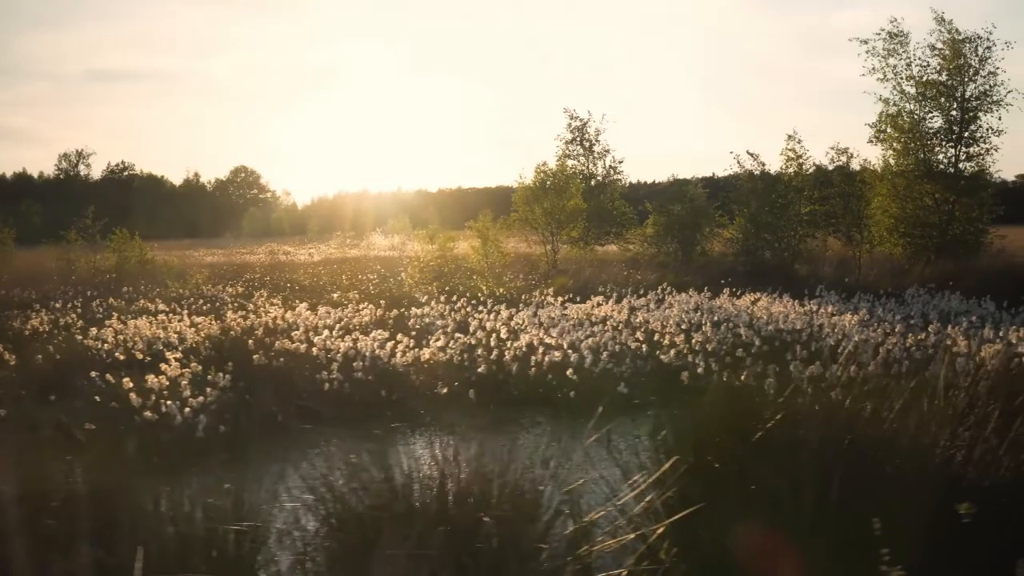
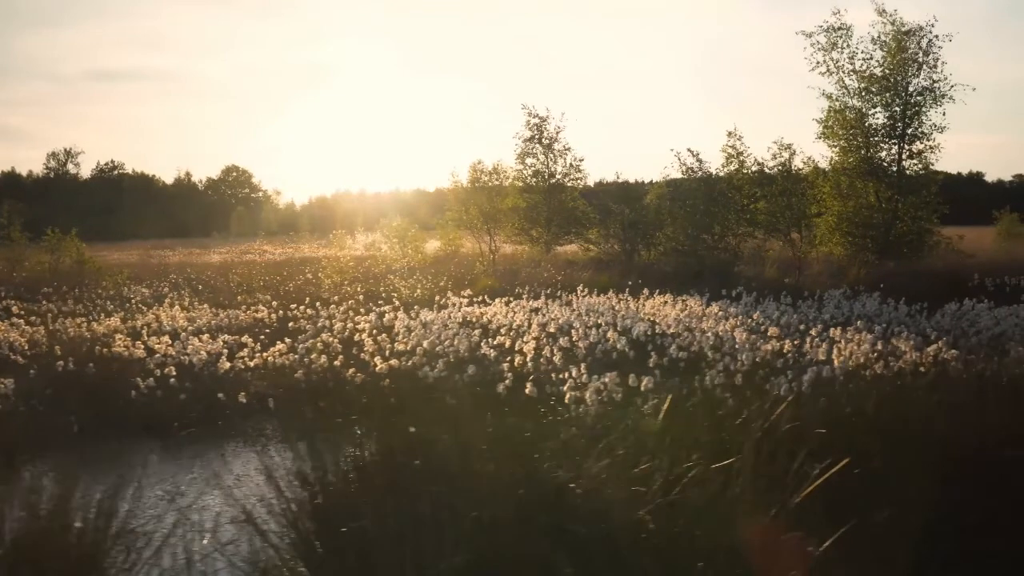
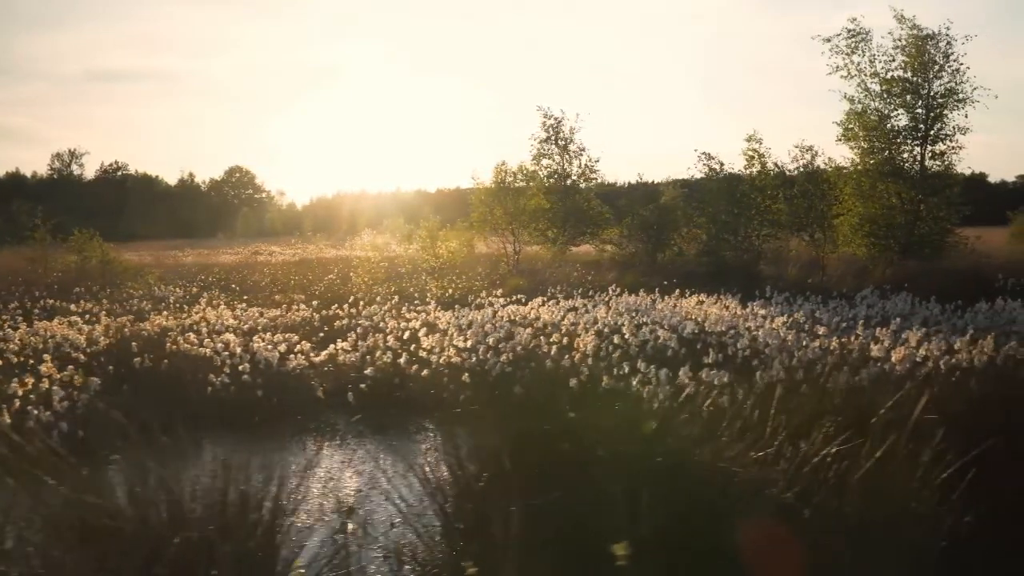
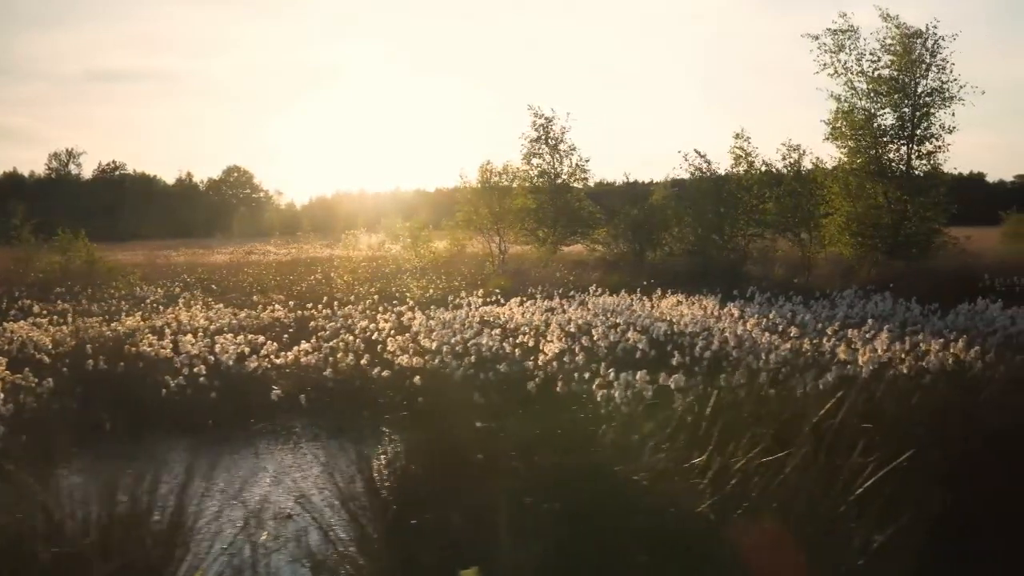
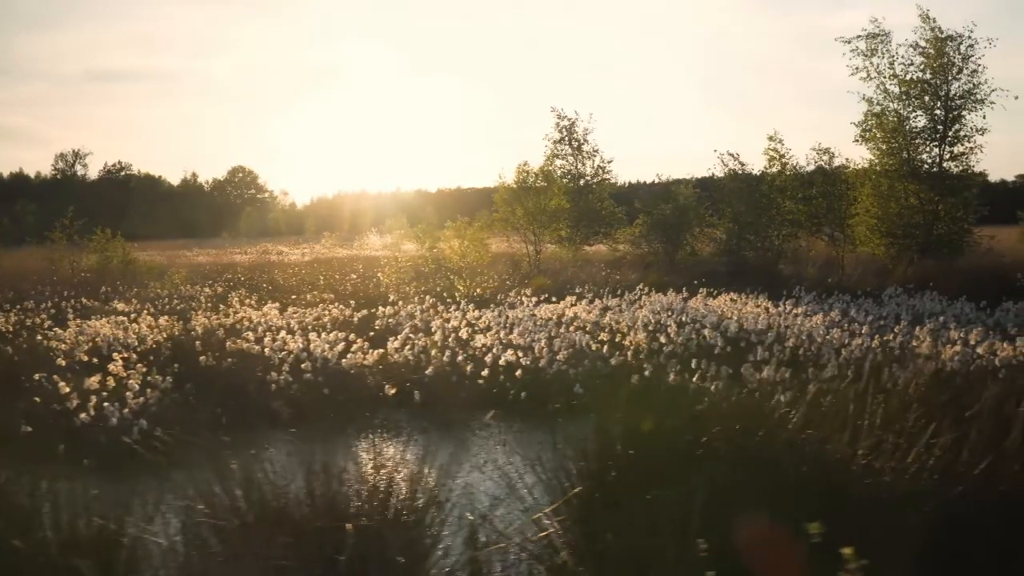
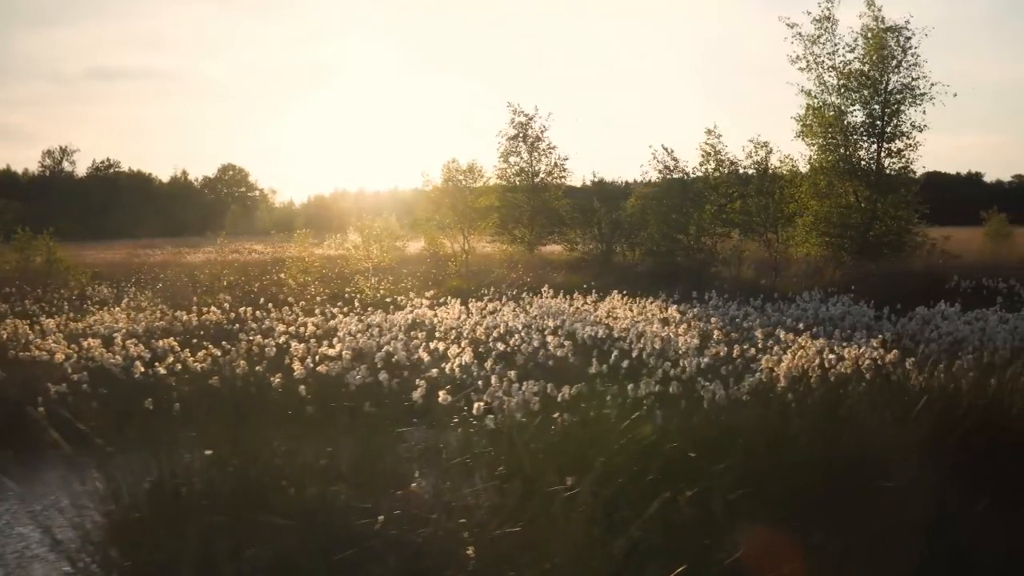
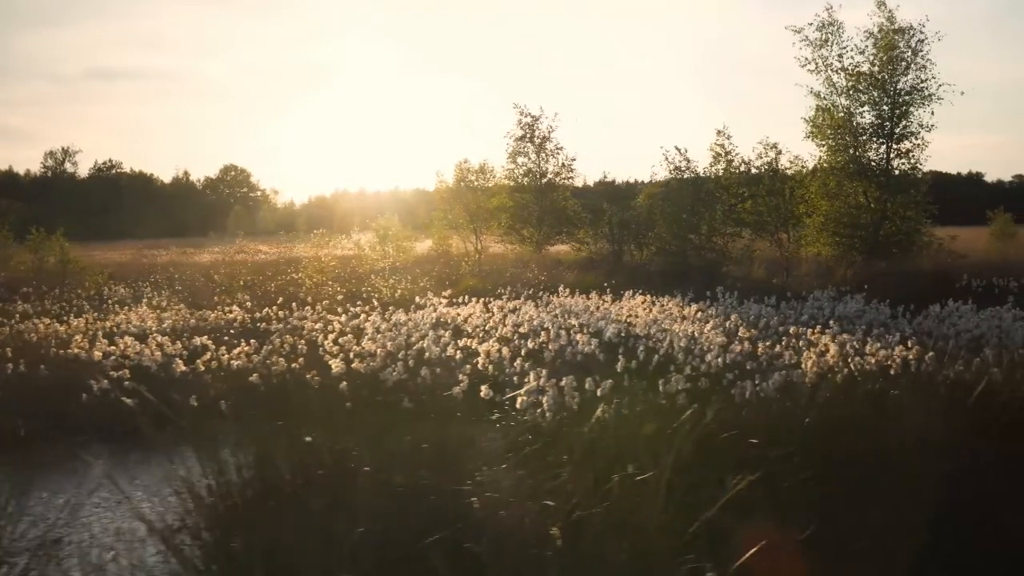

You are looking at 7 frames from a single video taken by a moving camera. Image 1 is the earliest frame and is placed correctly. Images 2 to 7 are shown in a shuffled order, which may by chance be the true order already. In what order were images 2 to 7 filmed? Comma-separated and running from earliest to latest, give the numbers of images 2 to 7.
5, 3, 4, 2, 7, 6
